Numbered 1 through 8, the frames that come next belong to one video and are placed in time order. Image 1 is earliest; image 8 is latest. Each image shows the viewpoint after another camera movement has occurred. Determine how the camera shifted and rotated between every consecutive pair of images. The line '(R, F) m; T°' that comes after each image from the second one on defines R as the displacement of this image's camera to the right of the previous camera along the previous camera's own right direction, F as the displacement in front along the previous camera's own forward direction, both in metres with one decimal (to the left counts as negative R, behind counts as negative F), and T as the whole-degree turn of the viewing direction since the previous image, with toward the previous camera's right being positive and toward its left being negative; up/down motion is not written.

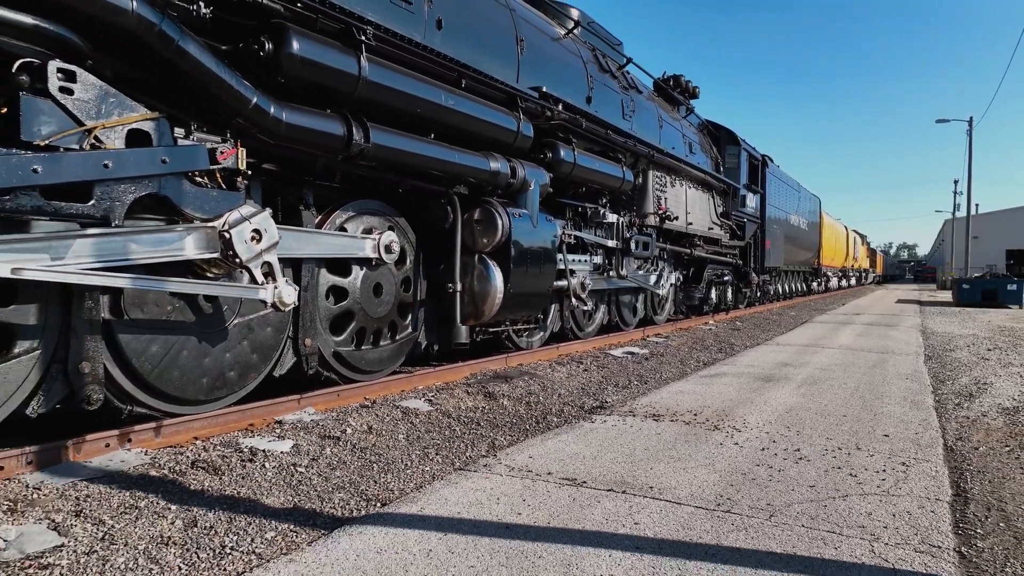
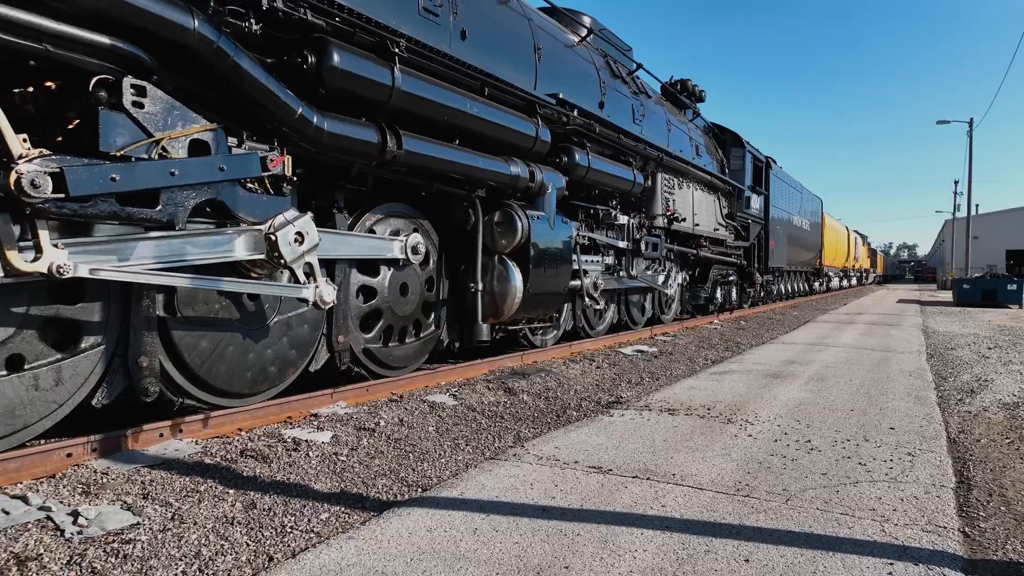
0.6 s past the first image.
(-0.2, -0.2) m; 0°
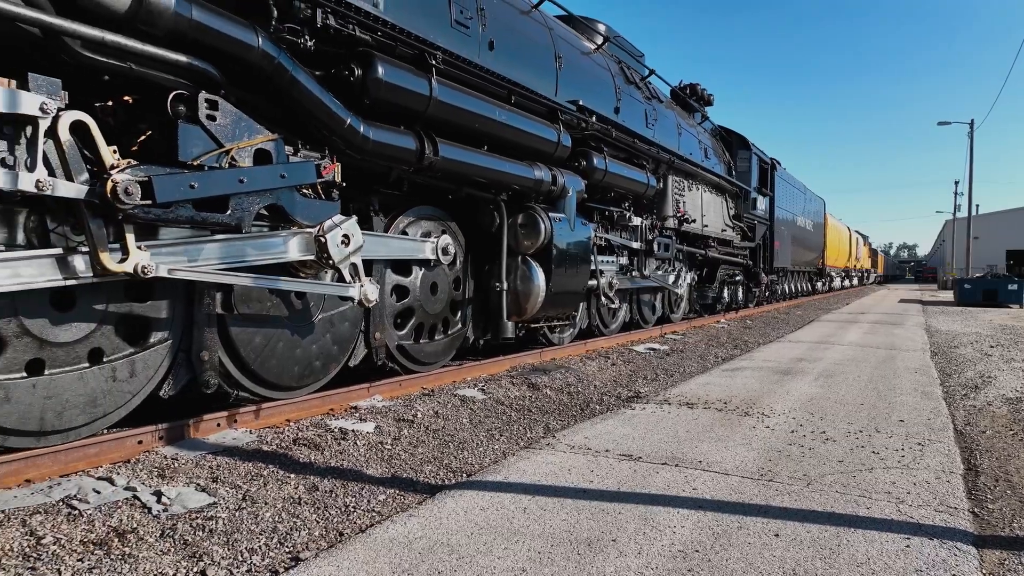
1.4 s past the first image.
(-0.2, -0.2) m; 0°
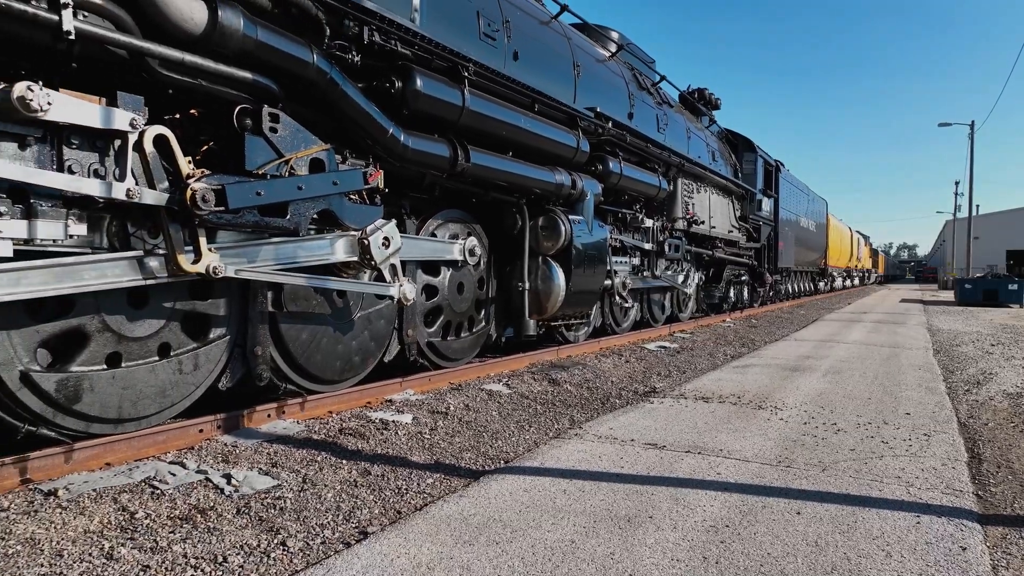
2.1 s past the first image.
(-0.2, -0.3) m; 0°
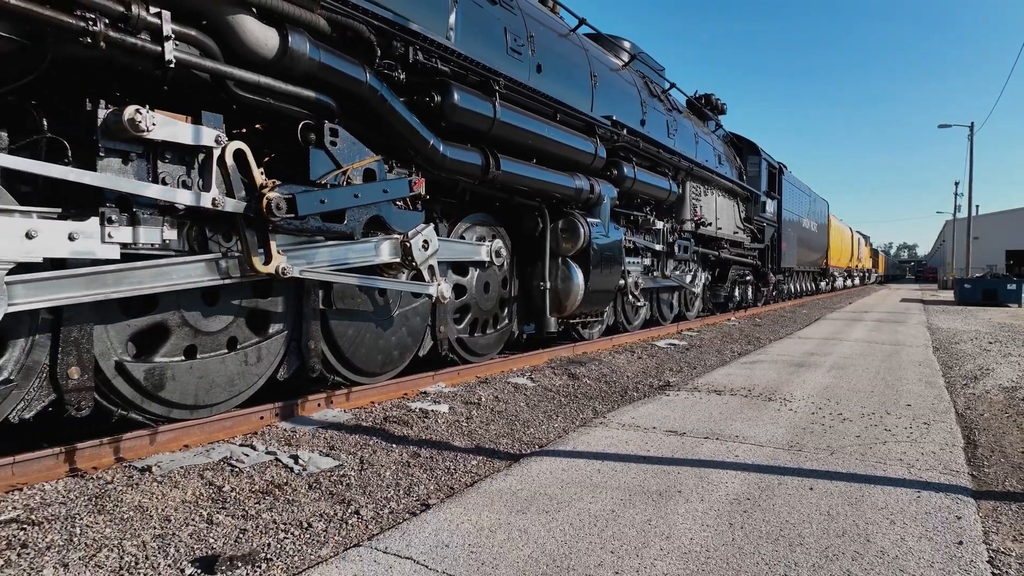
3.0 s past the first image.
(-0.2, -0.3) m; 0°
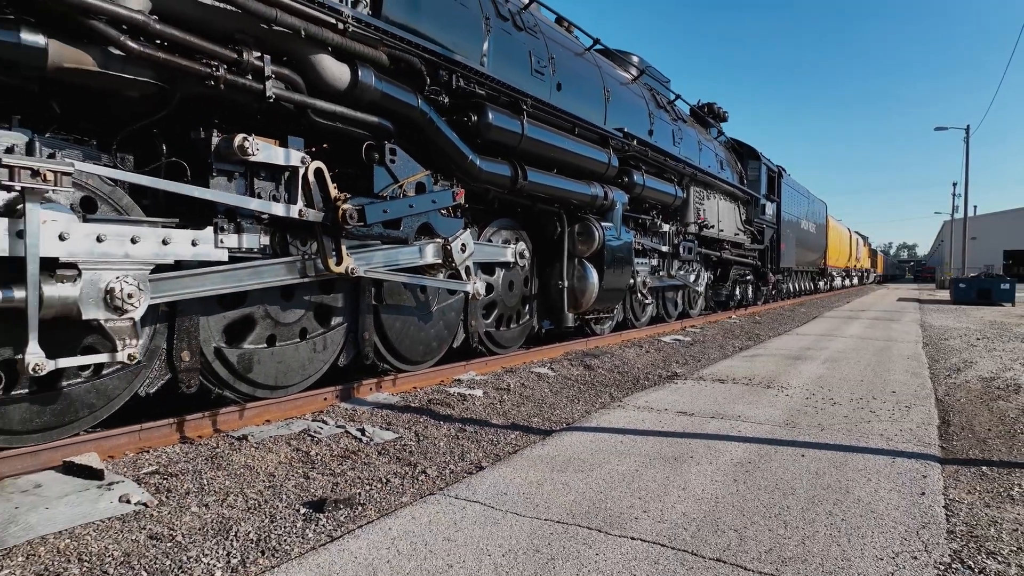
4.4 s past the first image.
(-0.3, -0.6) m; 0°
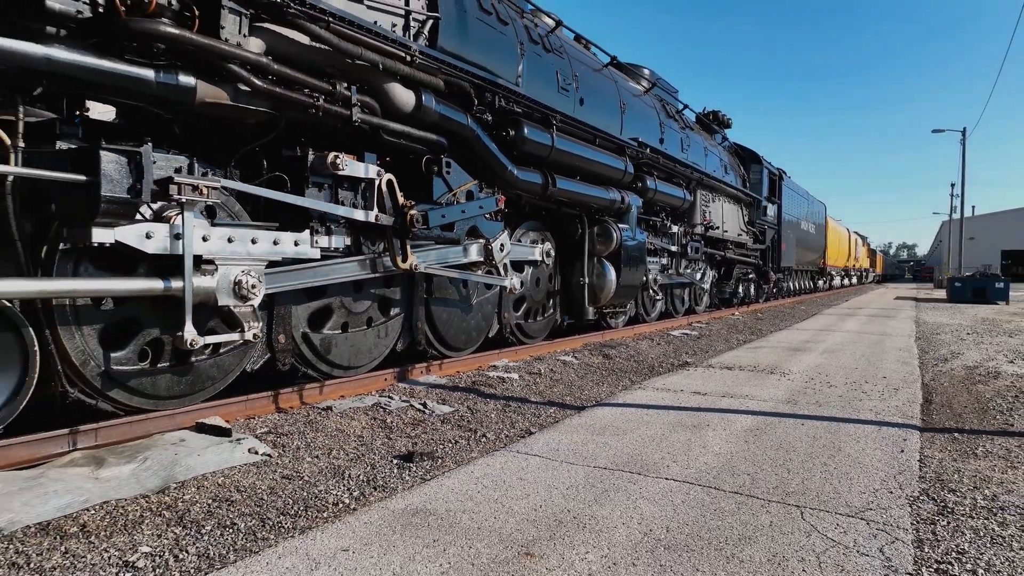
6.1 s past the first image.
(-0.3, -0.7) m; 0°
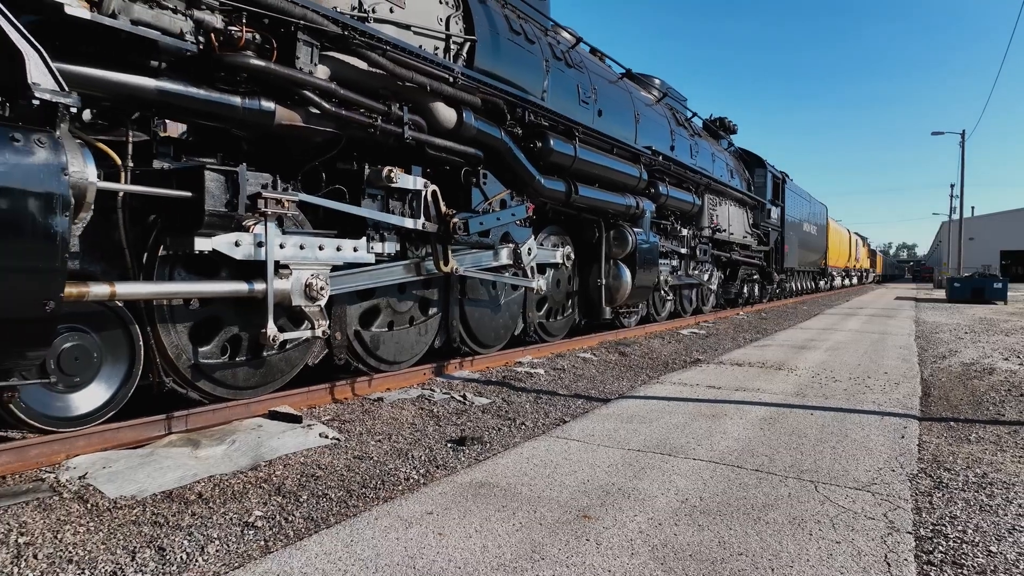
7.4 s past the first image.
(-0.3, -0.4) m; 0°
